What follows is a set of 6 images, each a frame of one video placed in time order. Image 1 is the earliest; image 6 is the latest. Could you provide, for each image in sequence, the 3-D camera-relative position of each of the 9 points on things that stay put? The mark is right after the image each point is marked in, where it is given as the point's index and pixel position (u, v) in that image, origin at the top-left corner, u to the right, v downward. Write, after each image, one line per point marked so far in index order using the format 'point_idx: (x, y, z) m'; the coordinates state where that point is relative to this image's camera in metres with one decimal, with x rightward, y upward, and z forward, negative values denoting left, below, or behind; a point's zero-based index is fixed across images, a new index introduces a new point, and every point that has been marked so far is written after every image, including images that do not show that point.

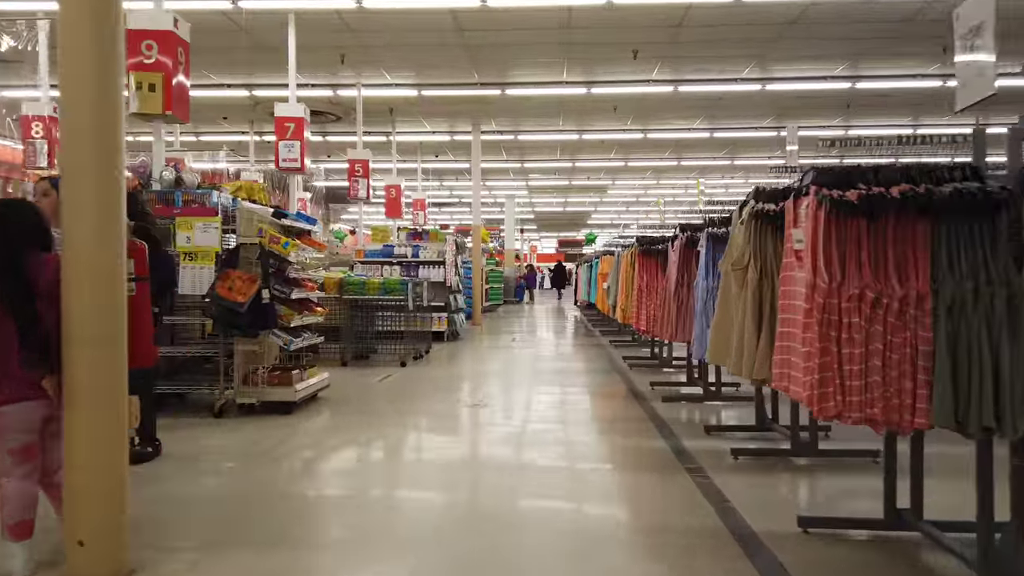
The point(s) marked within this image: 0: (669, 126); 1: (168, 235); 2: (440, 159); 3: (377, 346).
0: (+3.0, +3.1, +14.7) m
1: (-2.3, +0.4, +5.1) m
2: (-1.7, +3.0, +18.0) m
3: (-1.5, -0.6, +8.5) m
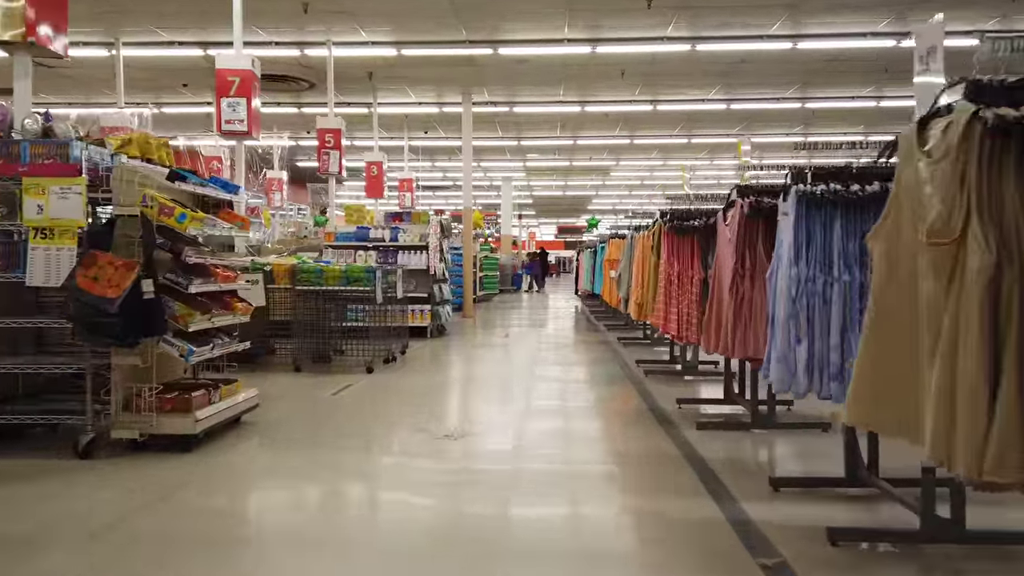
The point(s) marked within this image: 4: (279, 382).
0: (+2.9, +3.3, +13.2) m
1: (-2.4, +0.4, +3.7) m
2: (-1.8, +3.3, +16.5) m
3: (-1.6, -0.5, +7.1) m
4: (-1.9, -0.8, +6.2) m
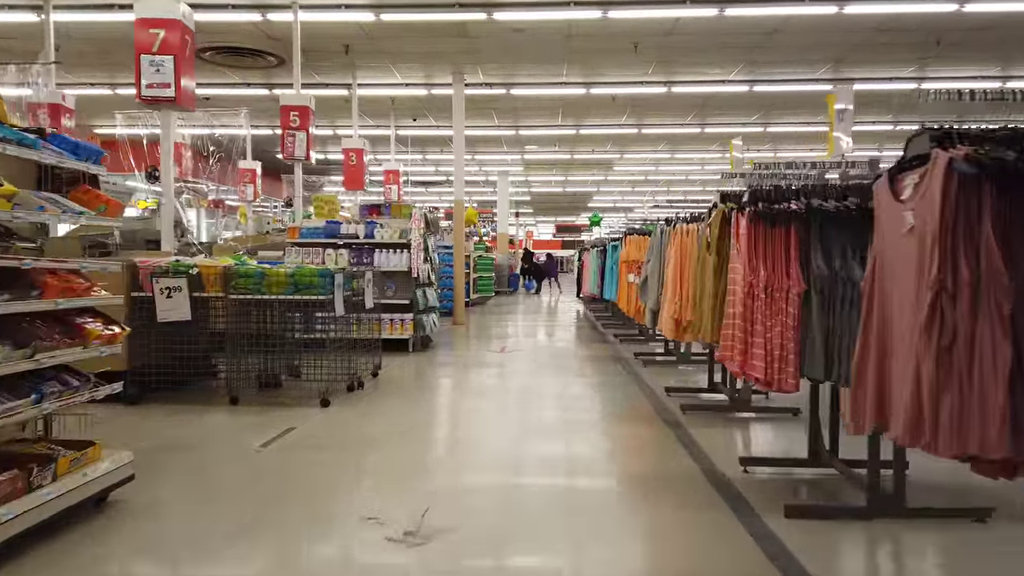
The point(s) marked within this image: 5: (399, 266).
0: (+2.8, +3.2, +11.8) m
1: (-2.4, +0.3, +2.2) m
2: (-1.8, +3.2, +15.0) m
3: (-1.6, -0.6, +5.6) m
4: (-1.9, -0.8, +4.7) m
5: (-1.2, +0.2, +8.0) m
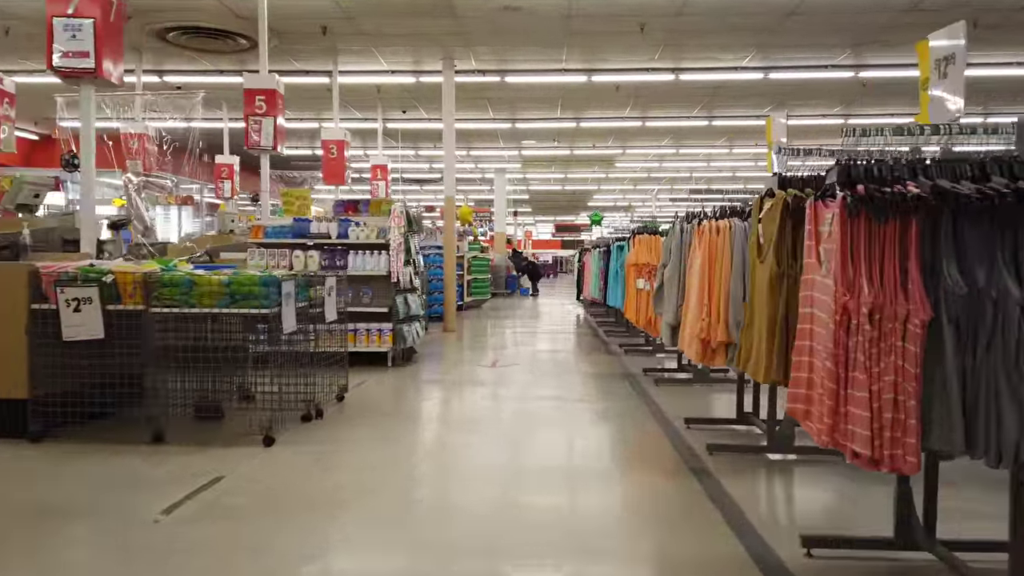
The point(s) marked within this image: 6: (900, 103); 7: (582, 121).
0: (+2.8, +3.2, +10.8) m
1: (-2.4, +0.3, +1.3) m
2: (-1.9, +3.2, +14.1) m
3: (-1.7, -0.6, +4.7) m
4: (-2.0, -0.9, +3.8) m
5: (-1.2, +0.2, +7.0) m
6: (+6.6, +3.2, +13.2) m
7: (+1.4, +3.2, +15.1) m
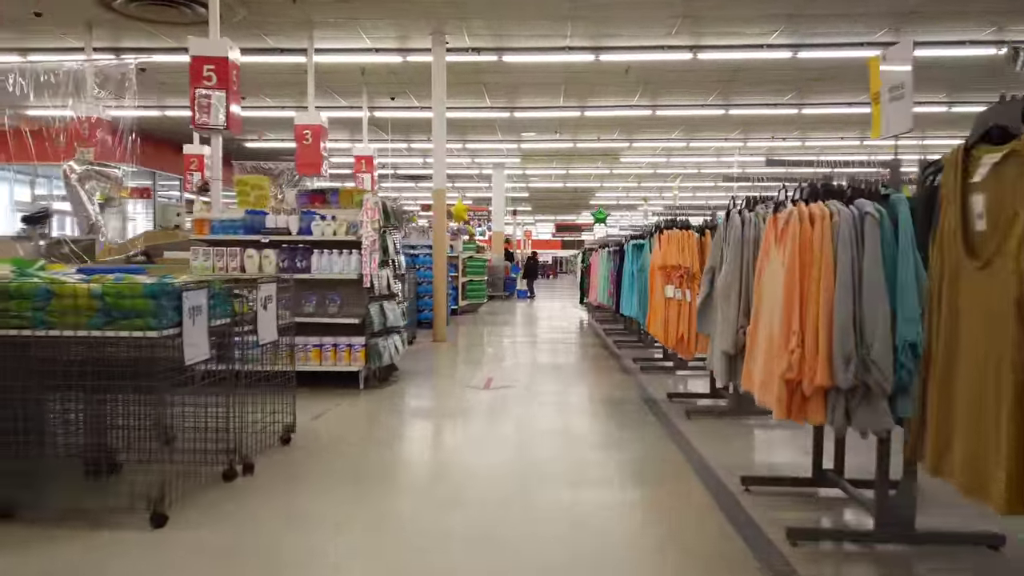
0: (+2.7, +3.1, +9.6) m
1: (-2.4, +0.2, +0.1) m
2: (-1.9, +3.1, +12.9) m
3: (-1.7, -0.7, +3.5) m
4: (-2.0, -0.9, +2.6) m
5: (-1.3, +0.1, +5.8) m
6: (+6.6, +3.1, +12.0) m
7: (+1.3, +3.2, +13.9) m
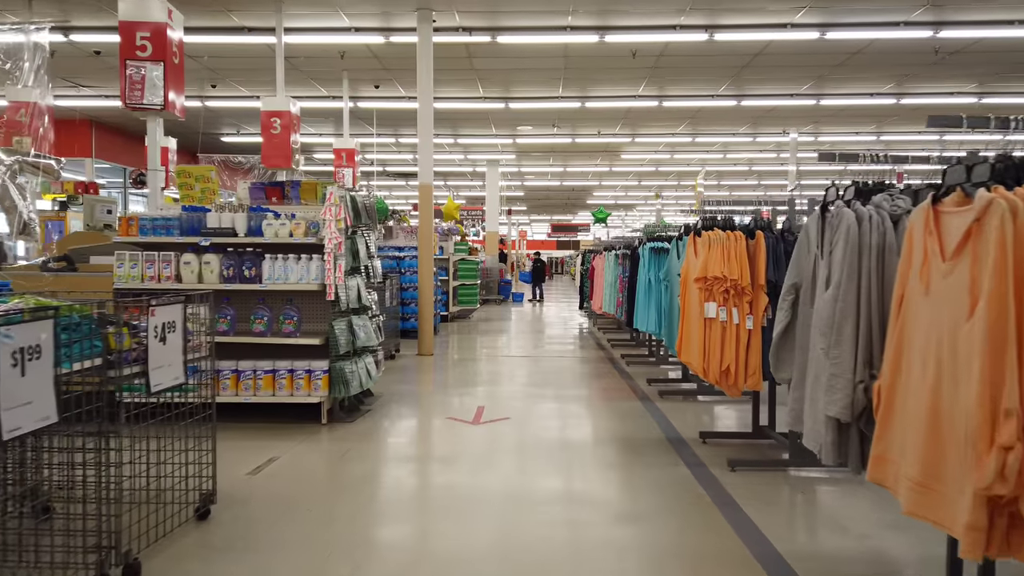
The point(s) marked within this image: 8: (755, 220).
0: (+2.7, +3.0, +8.6) m
1: (-2.4, +0.2, -1.0) m
2: (-2.0, +3.0, +11.8) m
3: (-1.7, -0.8, +2.4) m
4: (-2.0, -1.0, +1.5) m
5: (-1.3, 0.0, +4.8) m
6: (+6.5, +3.0, +11.0) m
7: (+1.2, +3.1, +12.8) m
8: (+1.2, +0.3, +3.8) m
